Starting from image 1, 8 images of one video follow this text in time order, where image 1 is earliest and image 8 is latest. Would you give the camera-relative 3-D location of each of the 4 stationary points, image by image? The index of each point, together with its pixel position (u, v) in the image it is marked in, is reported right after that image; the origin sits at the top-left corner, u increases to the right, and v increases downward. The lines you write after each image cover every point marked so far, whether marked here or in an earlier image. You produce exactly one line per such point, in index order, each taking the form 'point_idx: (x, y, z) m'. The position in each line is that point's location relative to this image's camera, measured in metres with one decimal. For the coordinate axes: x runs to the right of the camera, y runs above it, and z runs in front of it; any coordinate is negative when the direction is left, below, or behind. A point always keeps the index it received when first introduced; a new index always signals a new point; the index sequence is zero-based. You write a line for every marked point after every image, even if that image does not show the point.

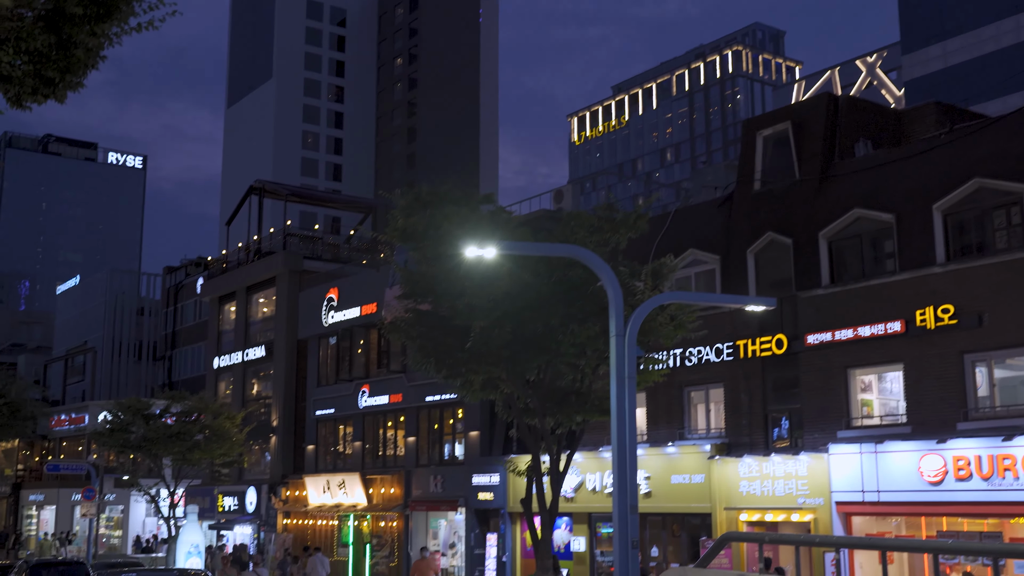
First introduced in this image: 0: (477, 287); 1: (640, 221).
0: (-0.5, 0.0, +17.1) m
1: (+2.0, +1.1, +19.2) m
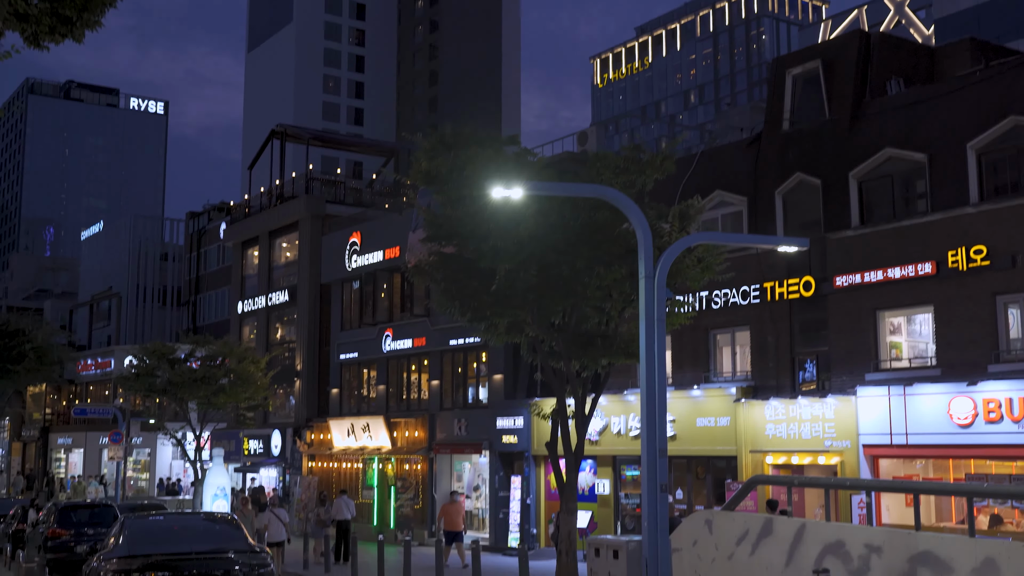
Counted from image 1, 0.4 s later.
0: (-0.1, +0.9, +16.9) m
1: (+2.4, +2.0, +18.9) m
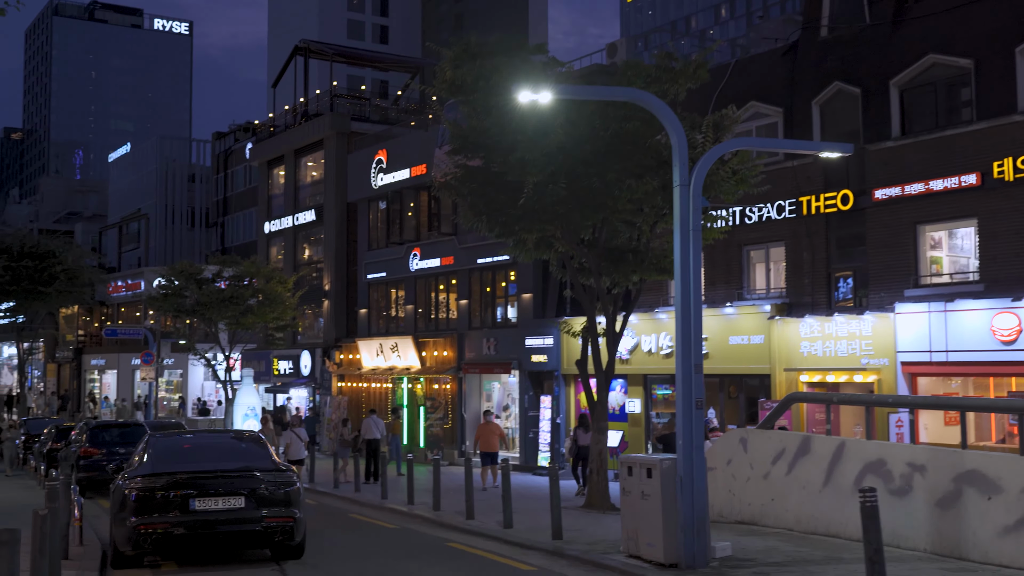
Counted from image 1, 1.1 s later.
0: (+0.3, +2.0, +16.4) m
1: (+2.9, +3.3, +18.2) m
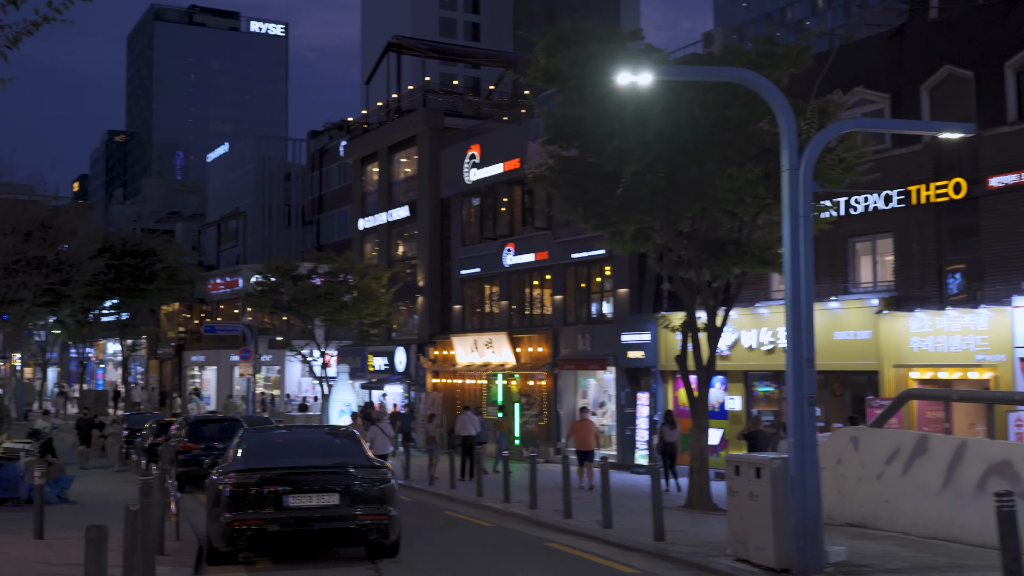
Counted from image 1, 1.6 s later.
0: (+1.6, +2.1, +15.9) m
1: (+4.3, +3.4, +17.5) m
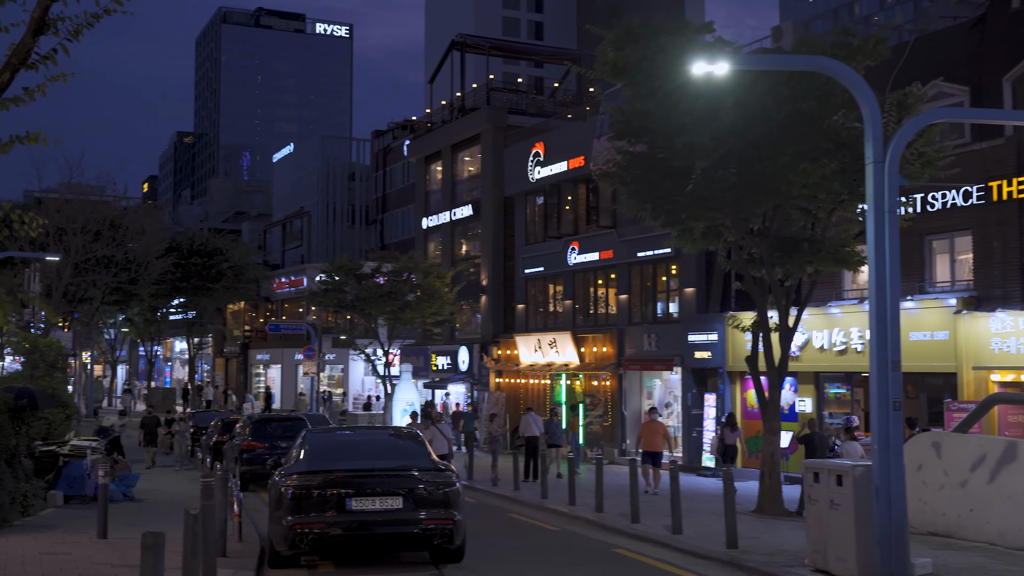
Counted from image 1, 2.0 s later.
0: (+2.4, +2.1, +15.5) m
1: (+5.2, +3.4, +16.9) m
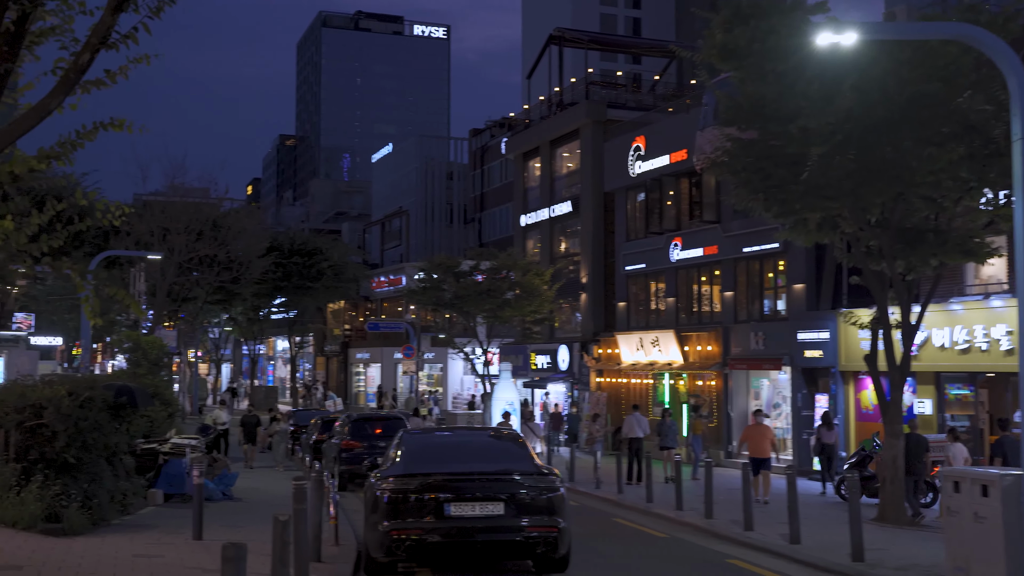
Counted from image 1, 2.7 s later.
0: (+3.7, +2.2, +14.6) m
1: (+6.6, +3.5, +15.8) m
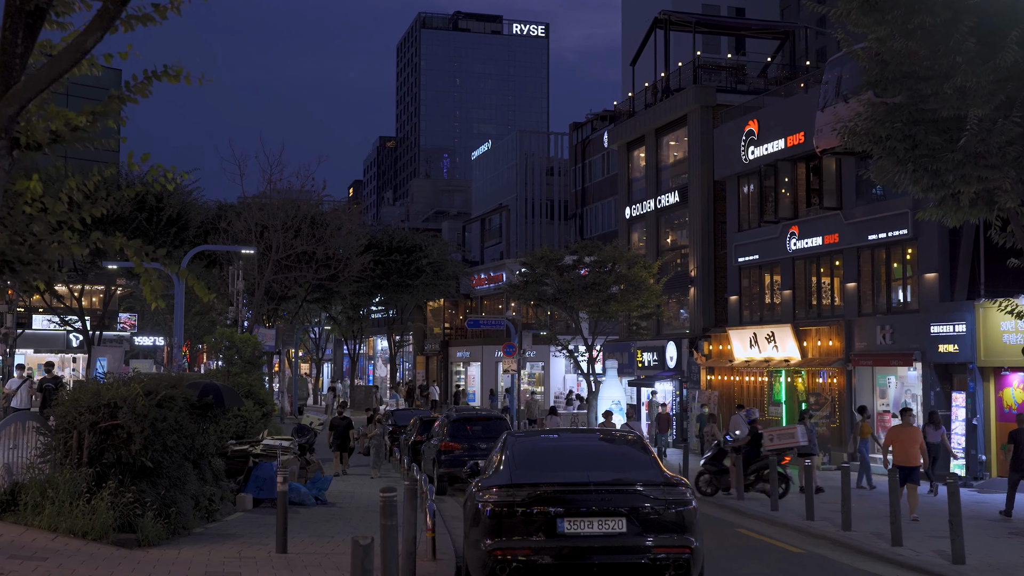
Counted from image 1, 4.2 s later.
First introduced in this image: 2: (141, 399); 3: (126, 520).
0: (+4.9, +2.4, +12.8) m
1: (+7.9, +3.7, +13.7) m
2: (-3.9, -1.2, +12.7) m
3: (-3.9, -2.4, +12.2) m
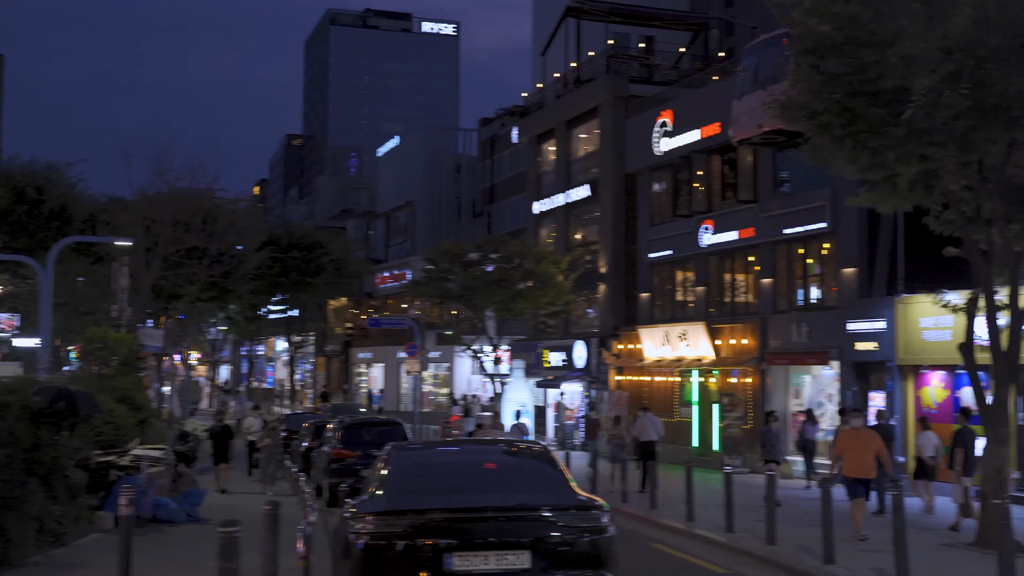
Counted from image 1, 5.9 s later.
0: (+3.9, +2.5, +11.5) m
1: (+6.8, +3.8, +12.7) m
2: (-4.9, -1.1, +10.7) m
3: (-4.9, -2.2, +10.2) m
